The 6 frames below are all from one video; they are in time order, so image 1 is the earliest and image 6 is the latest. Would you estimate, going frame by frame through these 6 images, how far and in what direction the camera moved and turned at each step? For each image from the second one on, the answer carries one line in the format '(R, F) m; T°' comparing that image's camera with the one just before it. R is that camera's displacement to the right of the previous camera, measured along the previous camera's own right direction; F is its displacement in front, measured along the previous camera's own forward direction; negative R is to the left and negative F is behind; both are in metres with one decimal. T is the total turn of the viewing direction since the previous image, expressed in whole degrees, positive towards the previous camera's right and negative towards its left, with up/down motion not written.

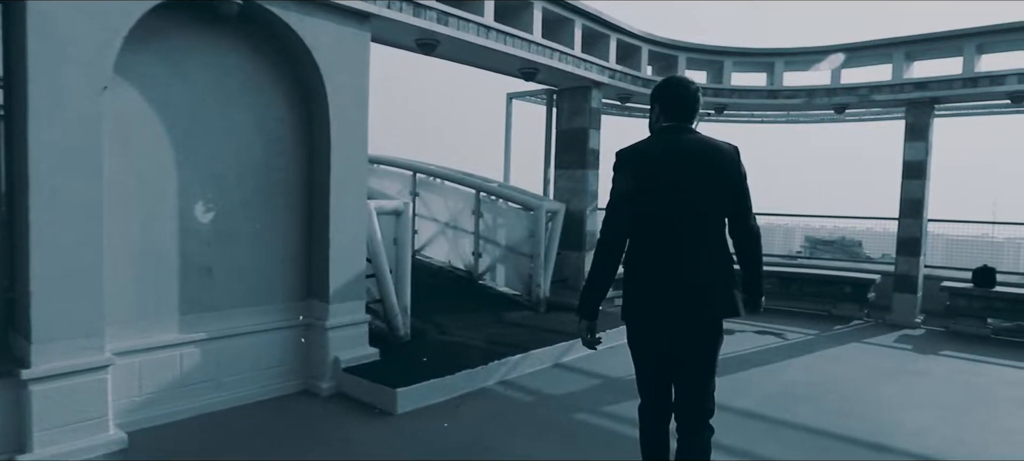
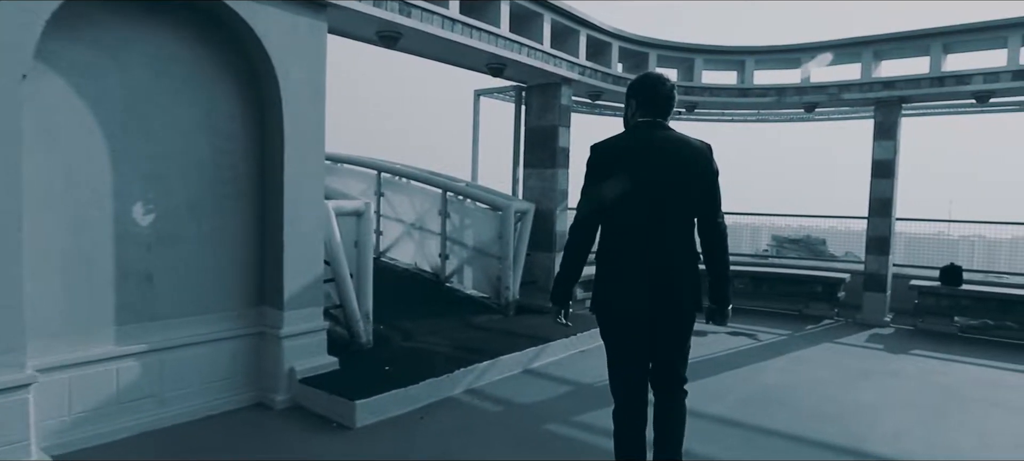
(0.0, +0.3) m; +3°
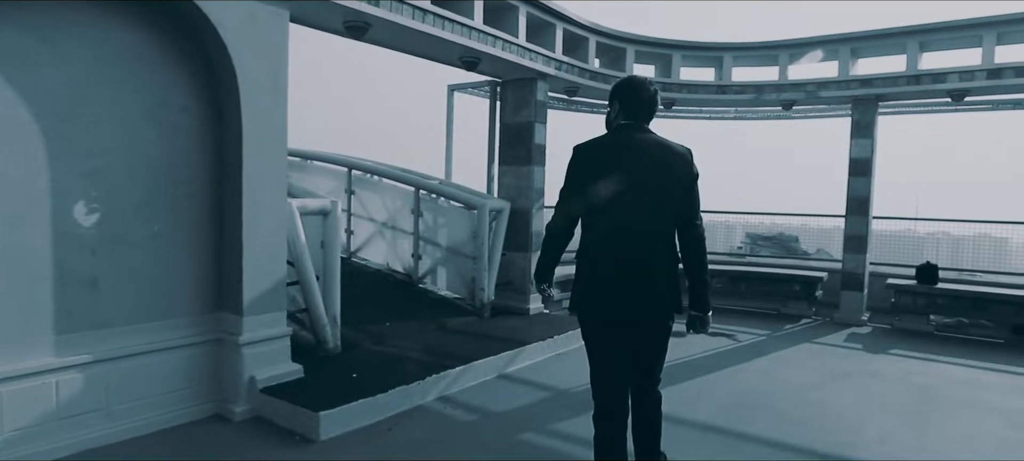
(0.0, +0.2) m; +2°
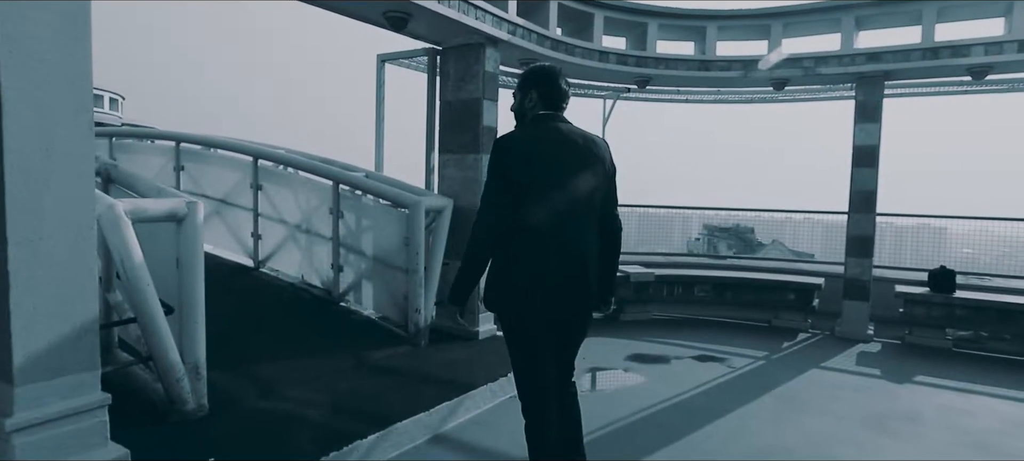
(+0.2, +1.6) m; +4°
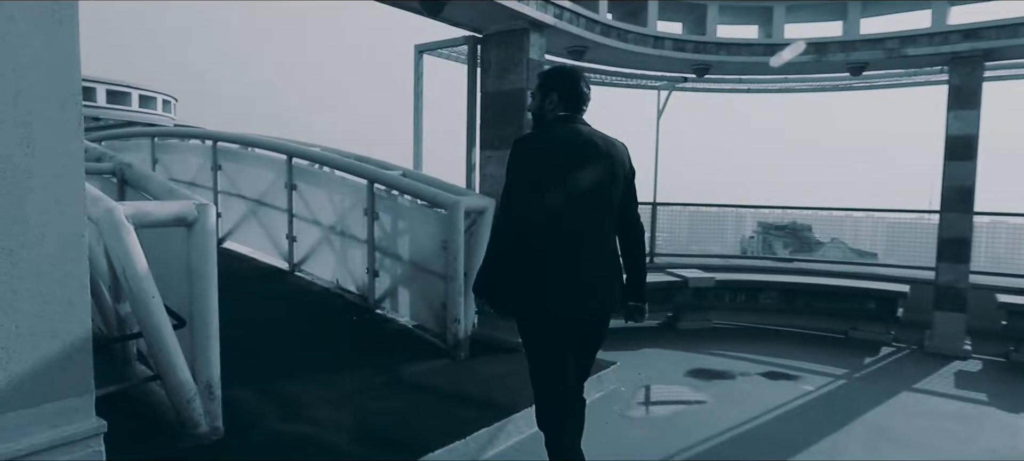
(0.0, +0.6) m; -4°
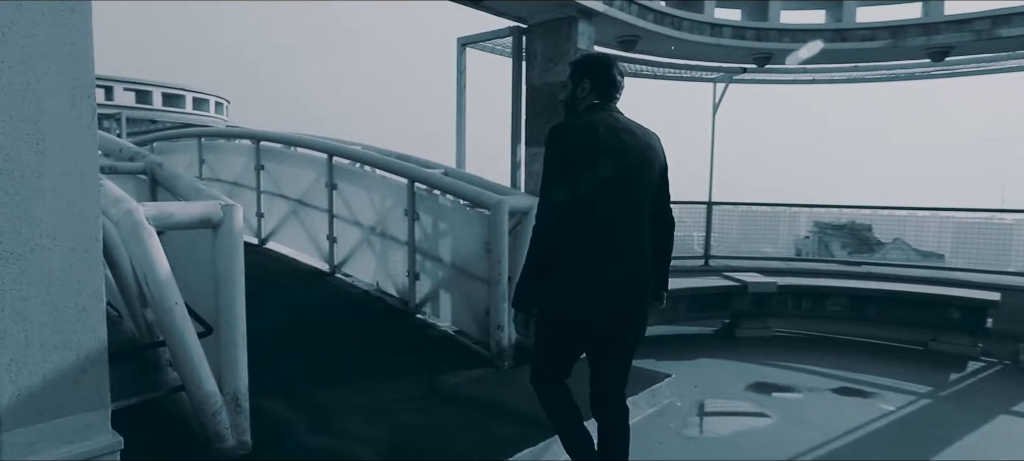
(0.0, +0.4) m; -4°
